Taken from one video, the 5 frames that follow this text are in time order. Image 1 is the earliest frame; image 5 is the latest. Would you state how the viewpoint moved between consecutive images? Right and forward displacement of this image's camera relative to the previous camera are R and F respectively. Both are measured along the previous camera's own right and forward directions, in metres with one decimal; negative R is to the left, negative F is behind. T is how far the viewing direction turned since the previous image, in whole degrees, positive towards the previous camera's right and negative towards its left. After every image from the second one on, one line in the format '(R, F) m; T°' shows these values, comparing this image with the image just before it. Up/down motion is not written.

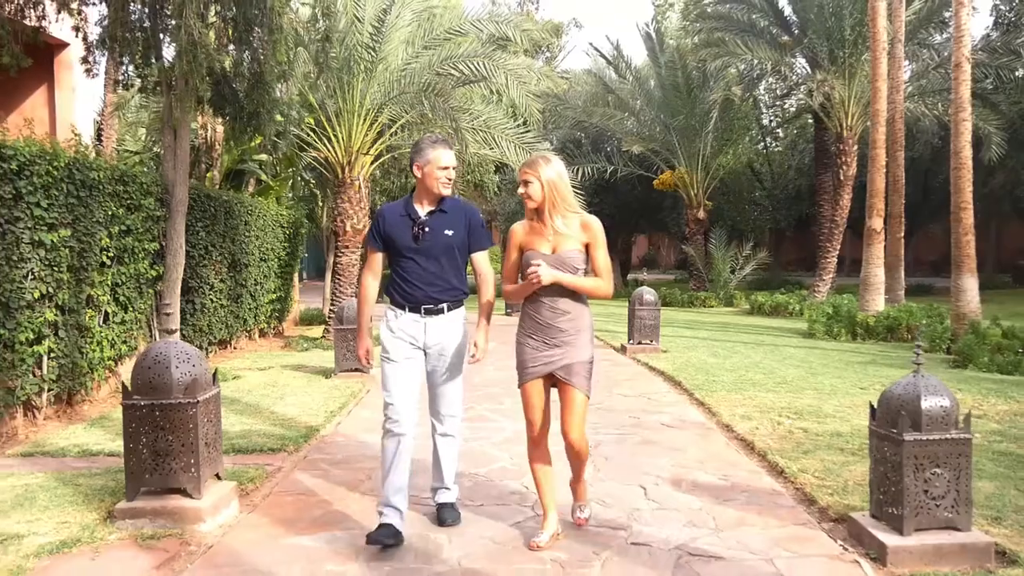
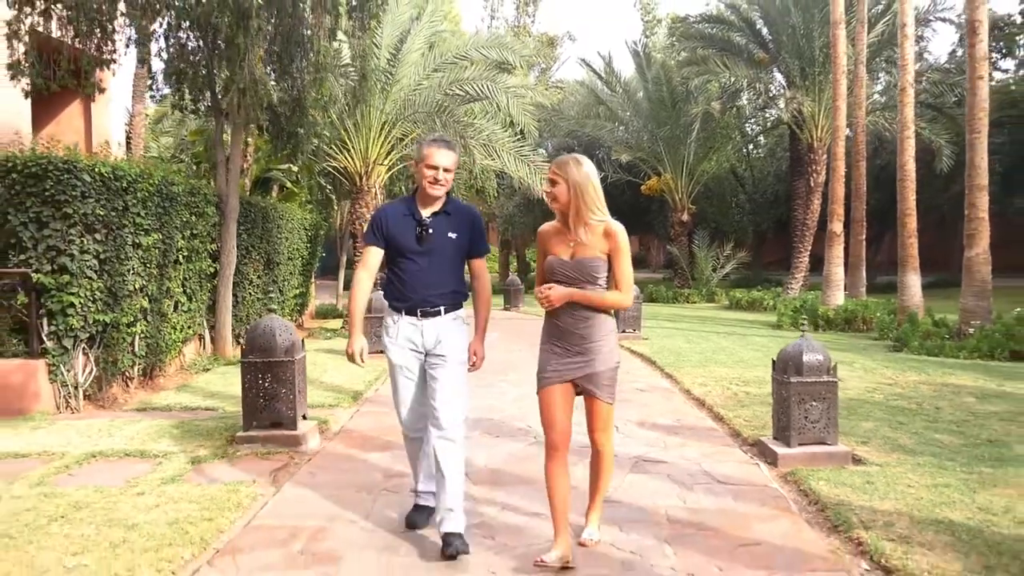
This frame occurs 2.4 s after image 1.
(-0.1, -1.5) m; 0°
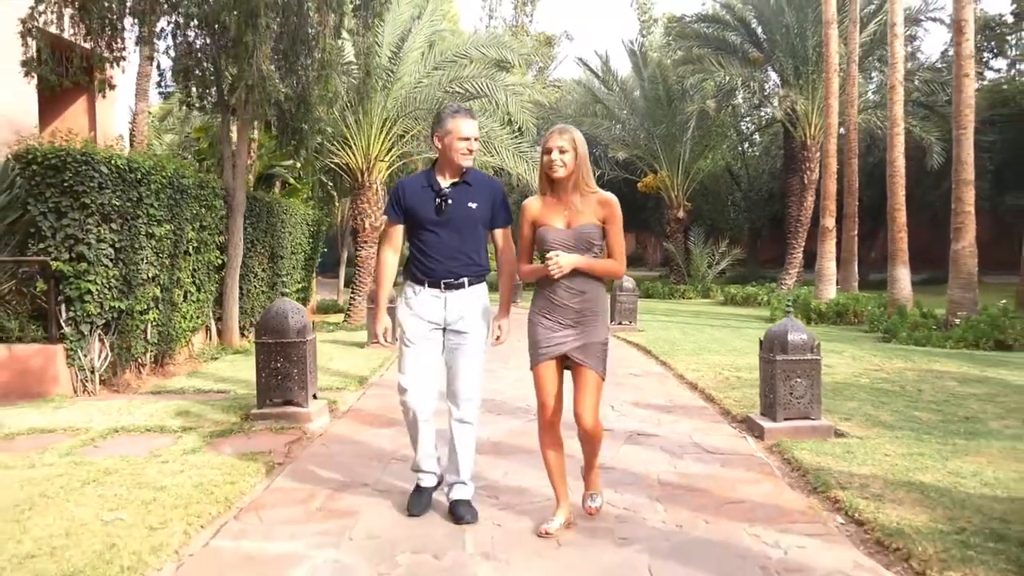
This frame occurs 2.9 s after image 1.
(0.0, -0.3) m; 0°
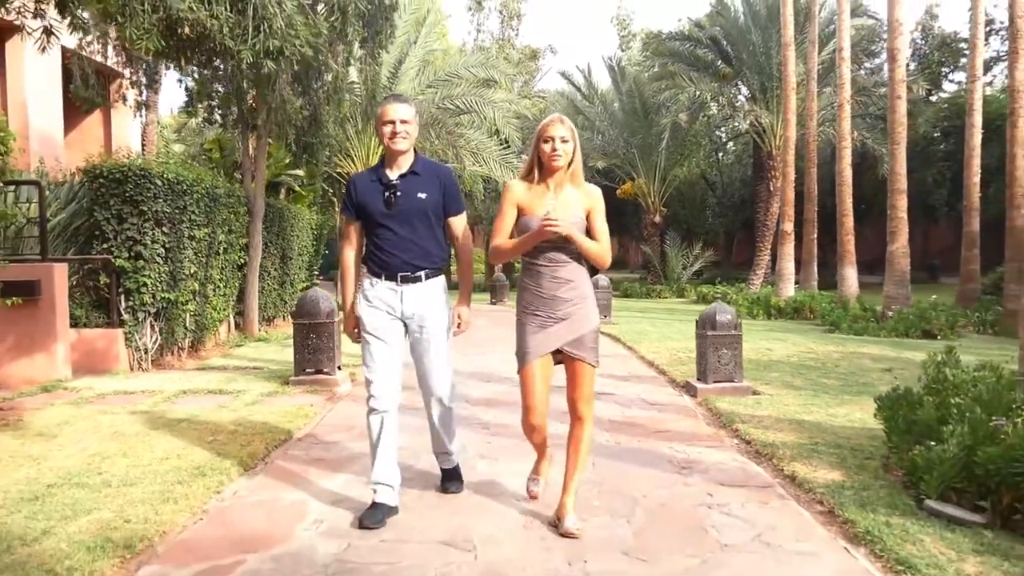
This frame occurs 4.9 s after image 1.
(0.0, -1.4) m; +1°
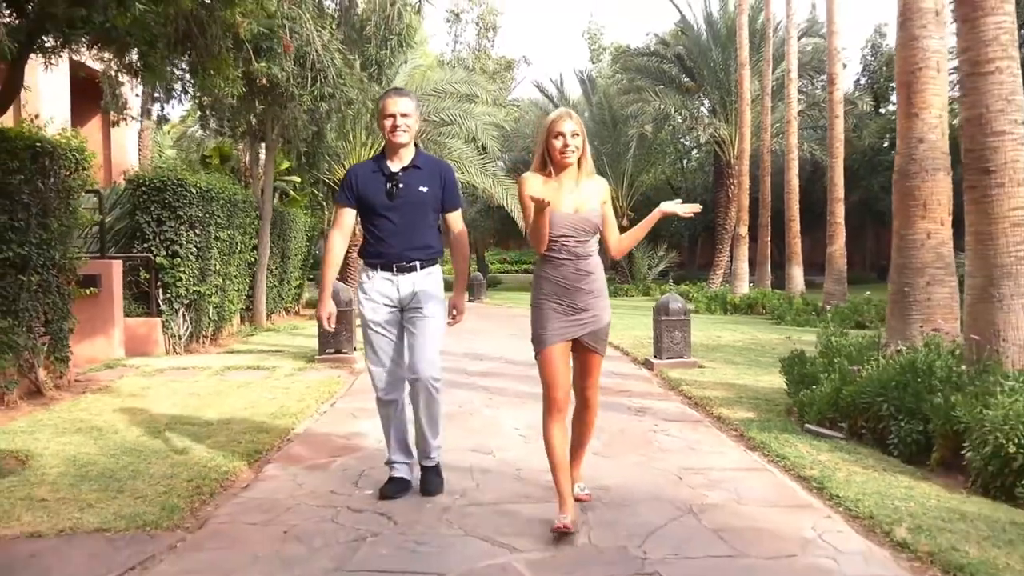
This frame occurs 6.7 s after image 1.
(-0.2, -1.4) m; +2°
